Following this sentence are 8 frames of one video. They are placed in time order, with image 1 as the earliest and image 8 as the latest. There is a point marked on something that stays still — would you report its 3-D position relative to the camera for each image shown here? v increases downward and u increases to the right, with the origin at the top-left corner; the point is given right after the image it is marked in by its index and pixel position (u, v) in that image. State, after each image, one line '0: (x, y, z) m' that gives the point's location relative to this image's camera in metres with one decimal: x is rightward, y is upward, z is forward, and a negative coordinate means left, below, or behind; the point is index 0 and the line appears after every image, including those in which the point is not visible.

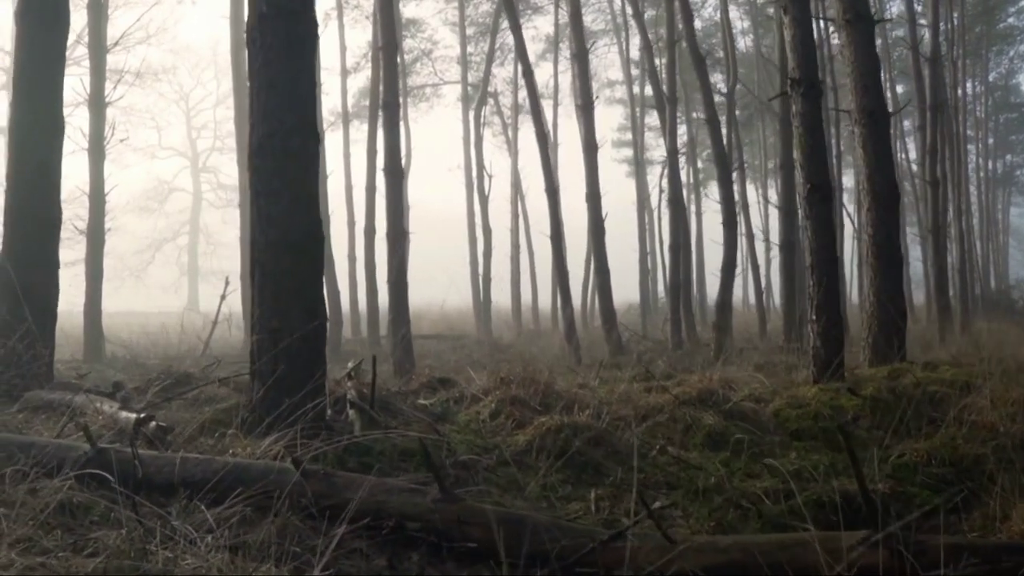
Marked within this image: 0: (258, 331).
0: (-1.7, -0.3, +5.9) m
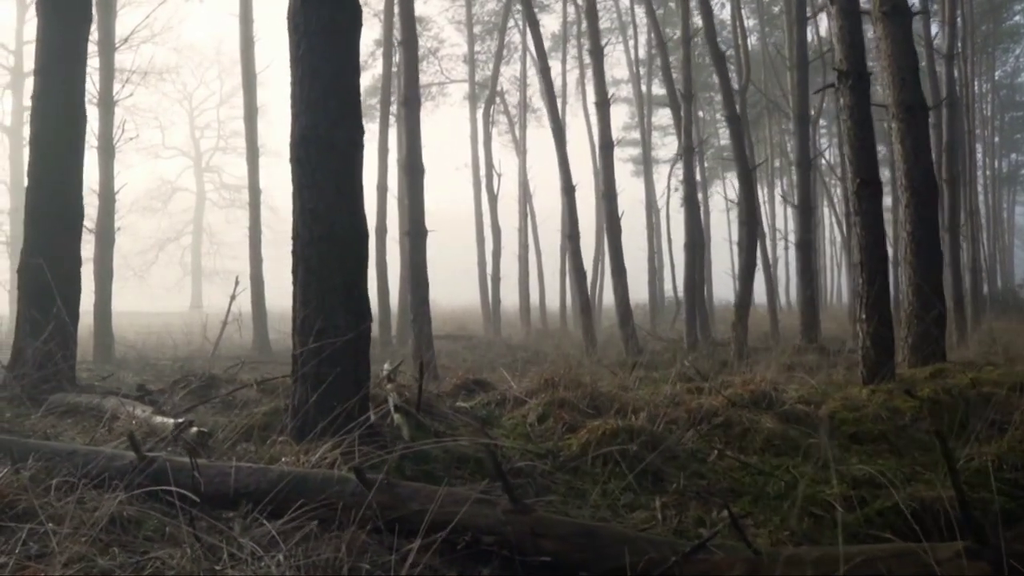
0: (-1.3, -0.3, +5.6) m
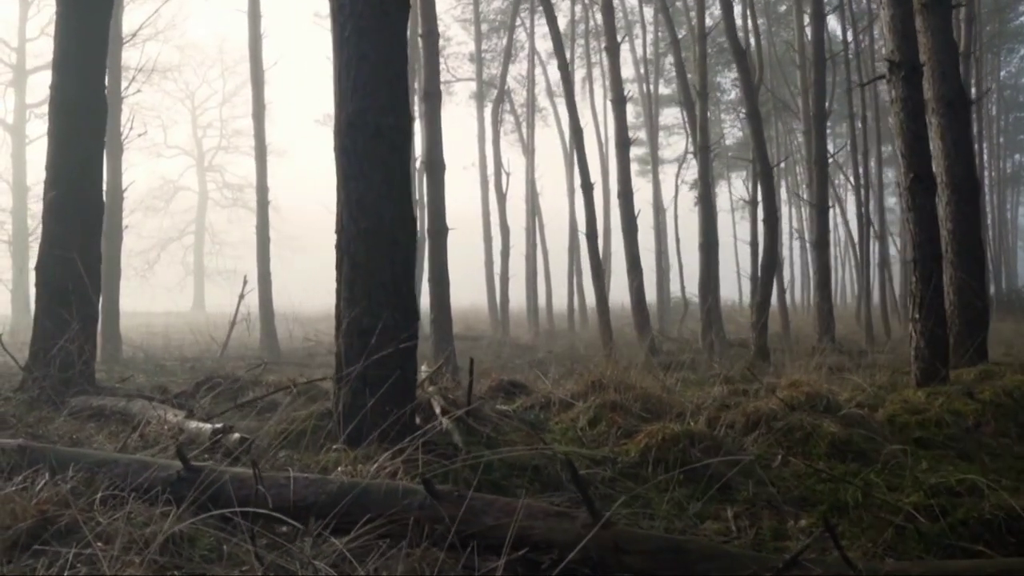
0: (-1.0, -0.3, +5.3) m
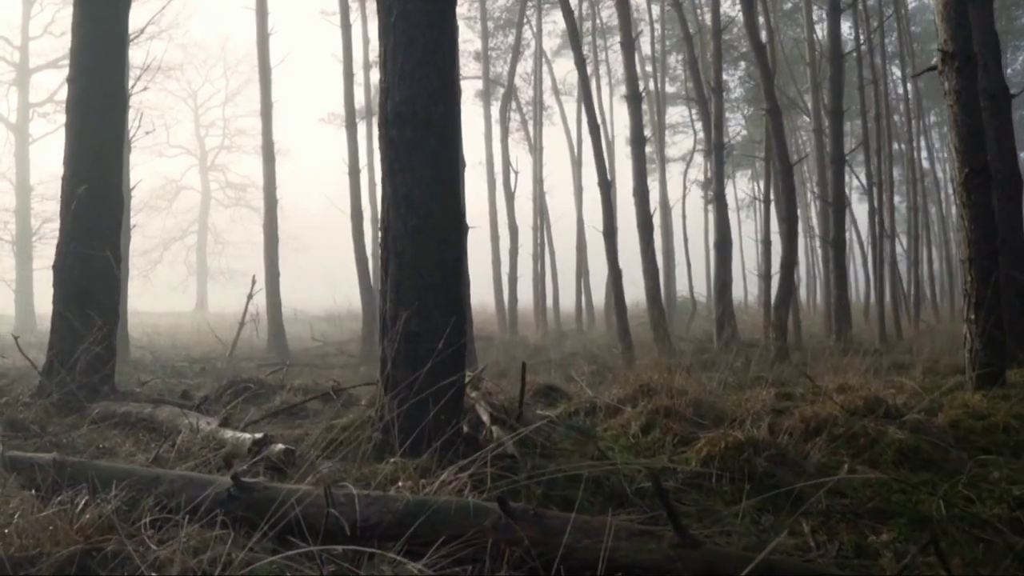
0: (-0.7, -0.3, +5.0) m
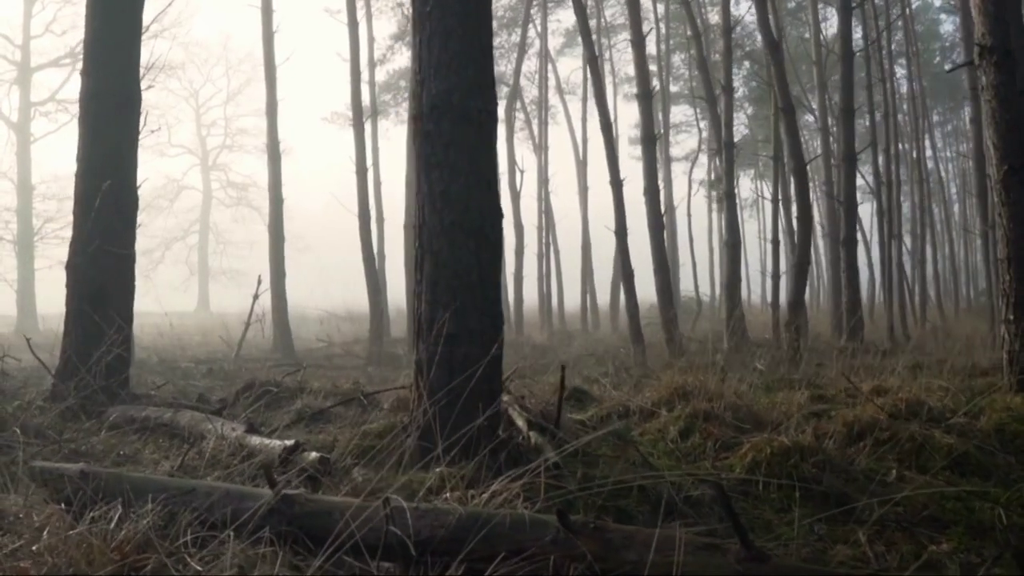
0: (-0.4, -0.3, +4.8) m
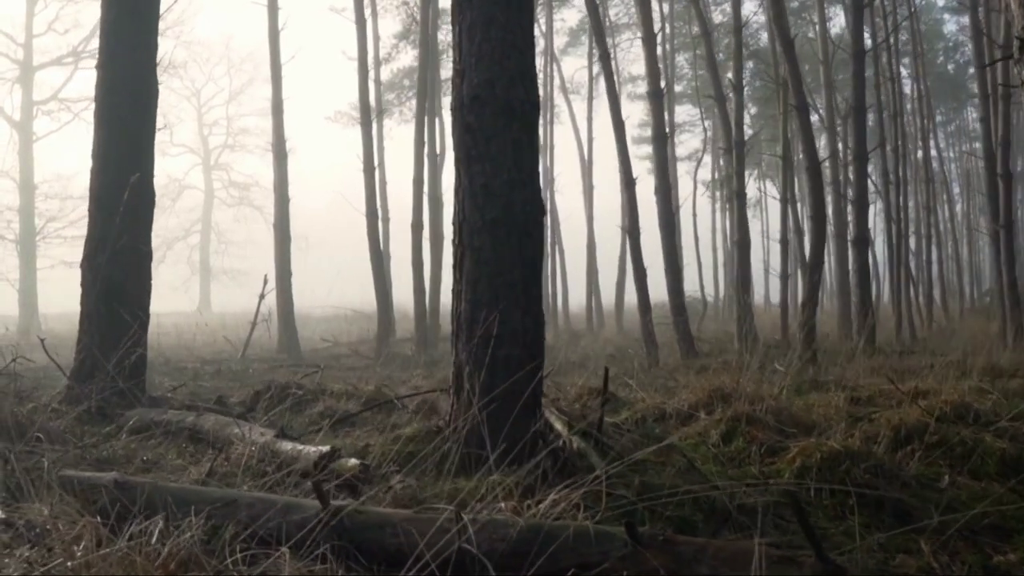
0: (-0.2, -0.2, +4.6) m
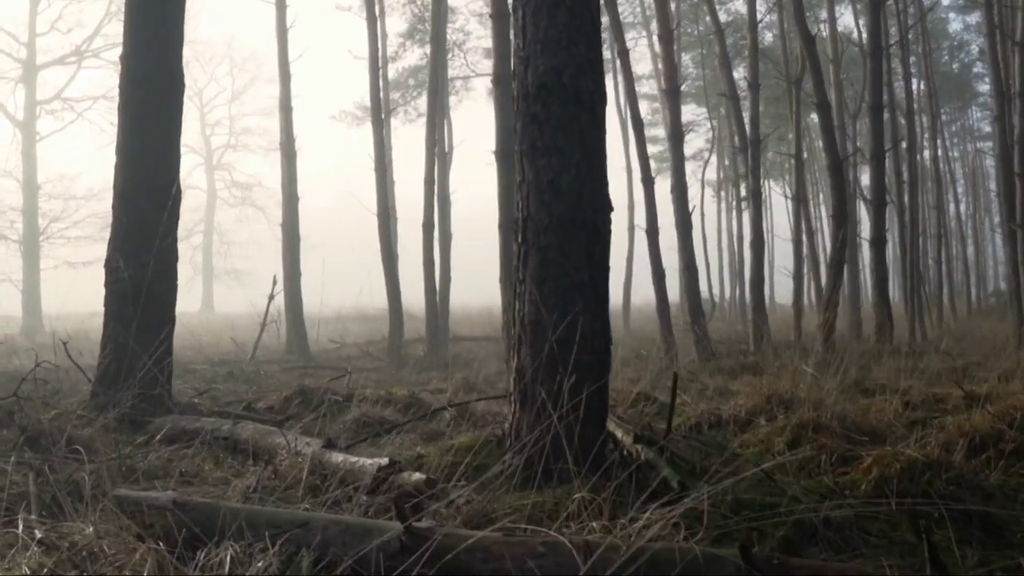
0: (+0.1, -0.3, +4.3) m
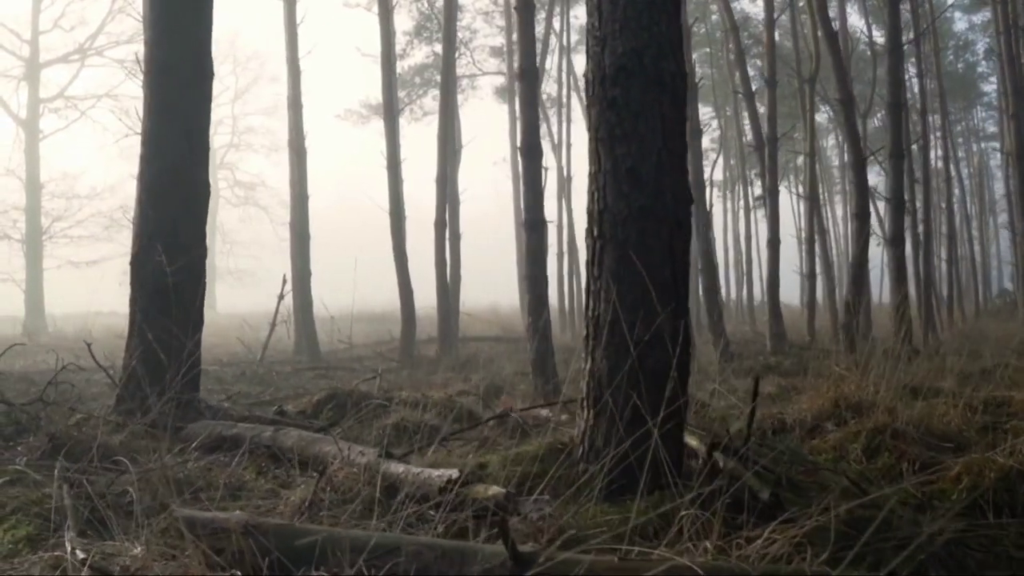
0: (+0.5, -0.2, +4.0) m
